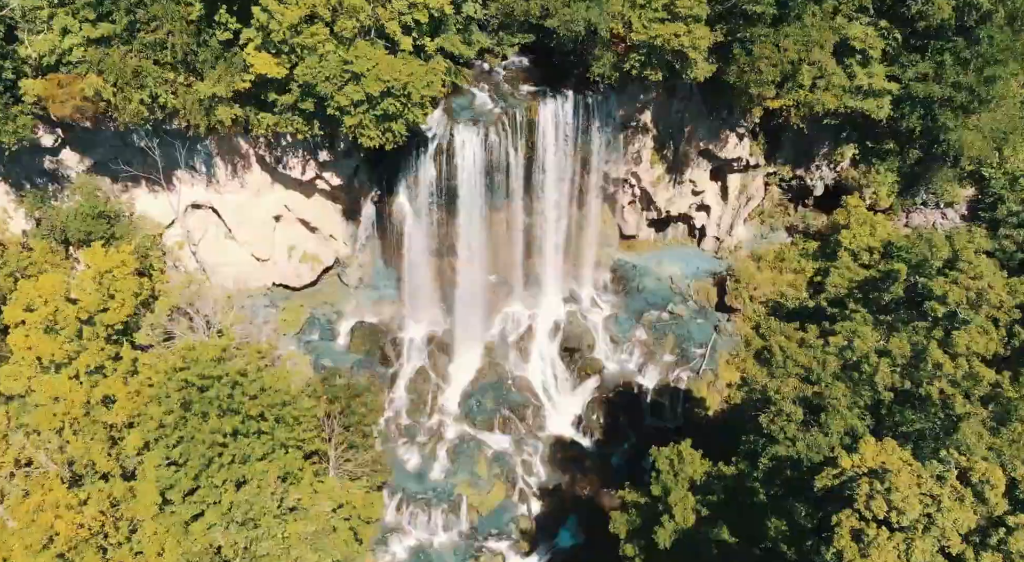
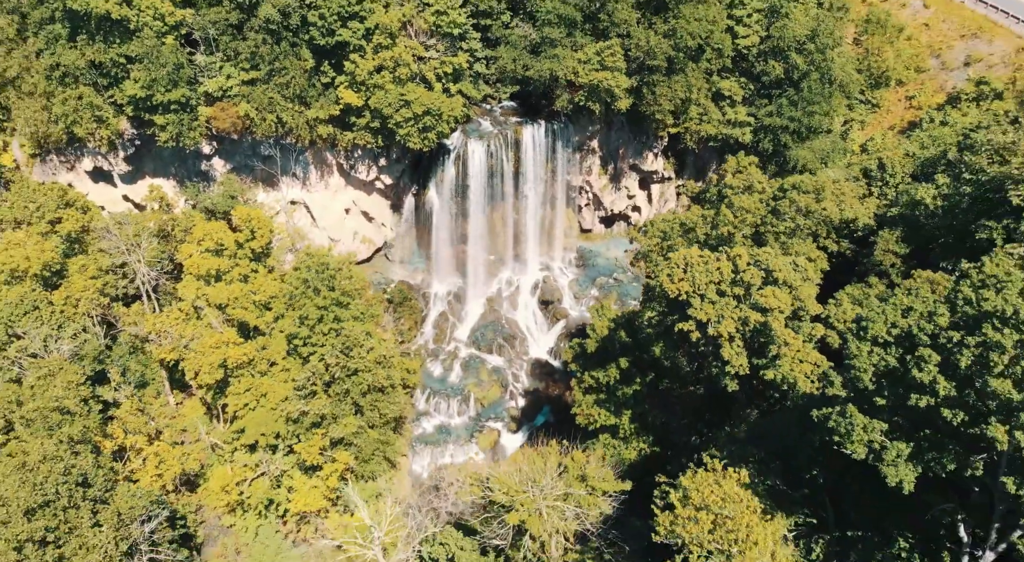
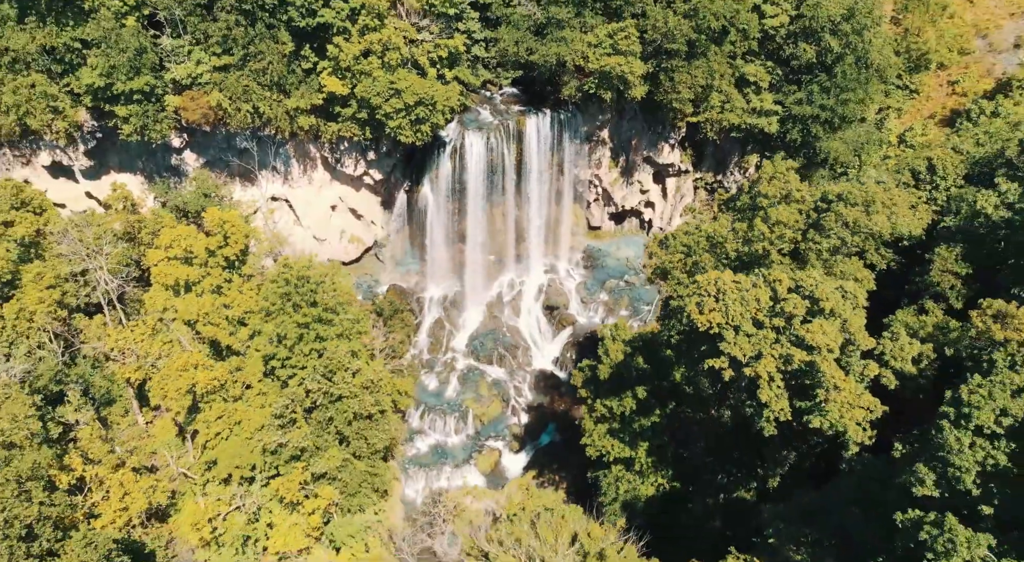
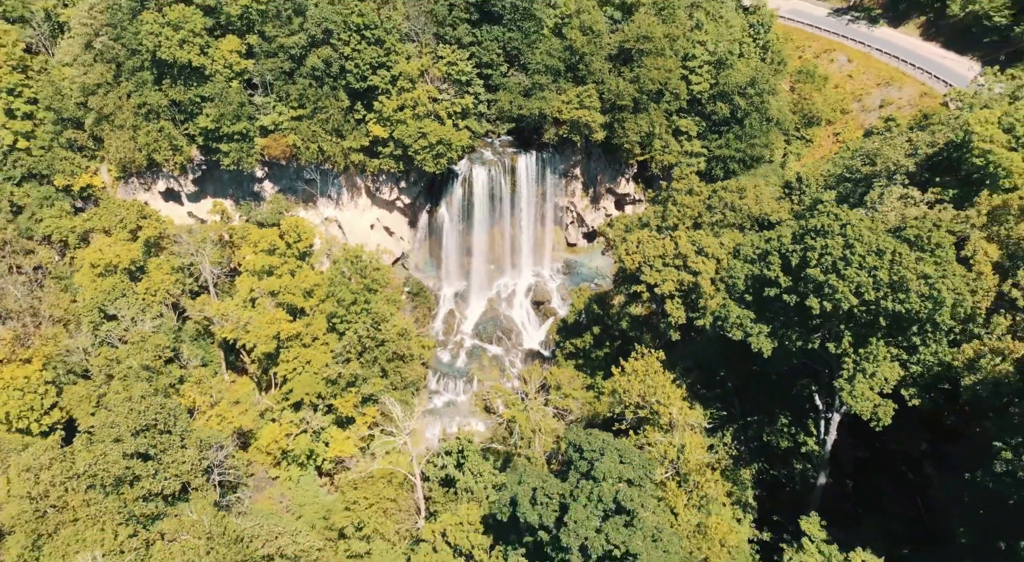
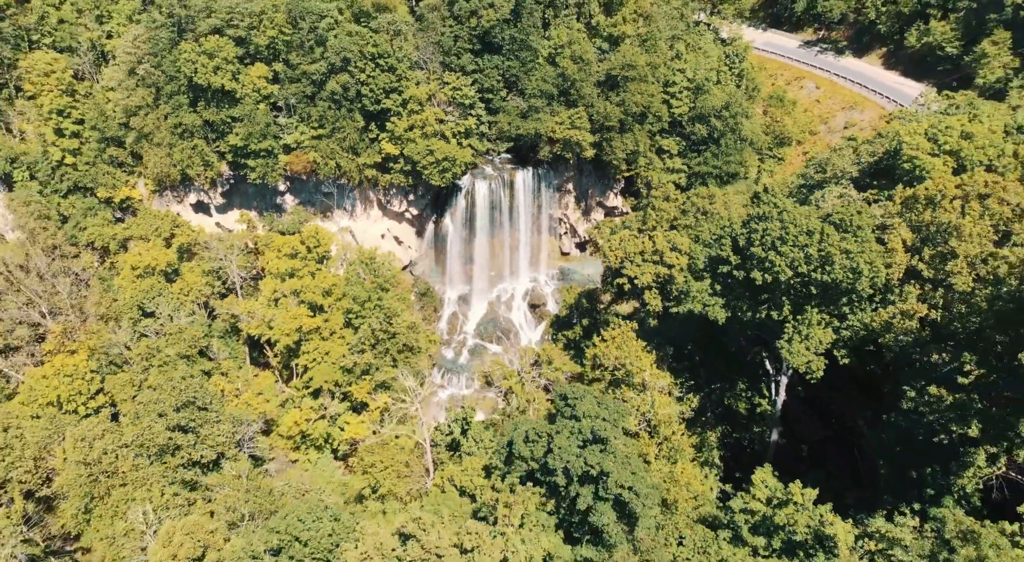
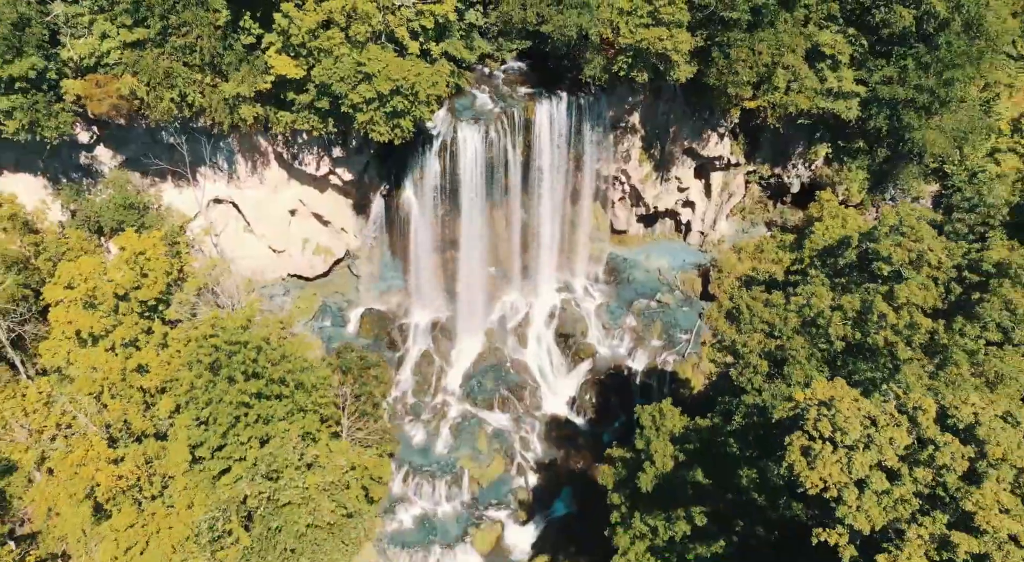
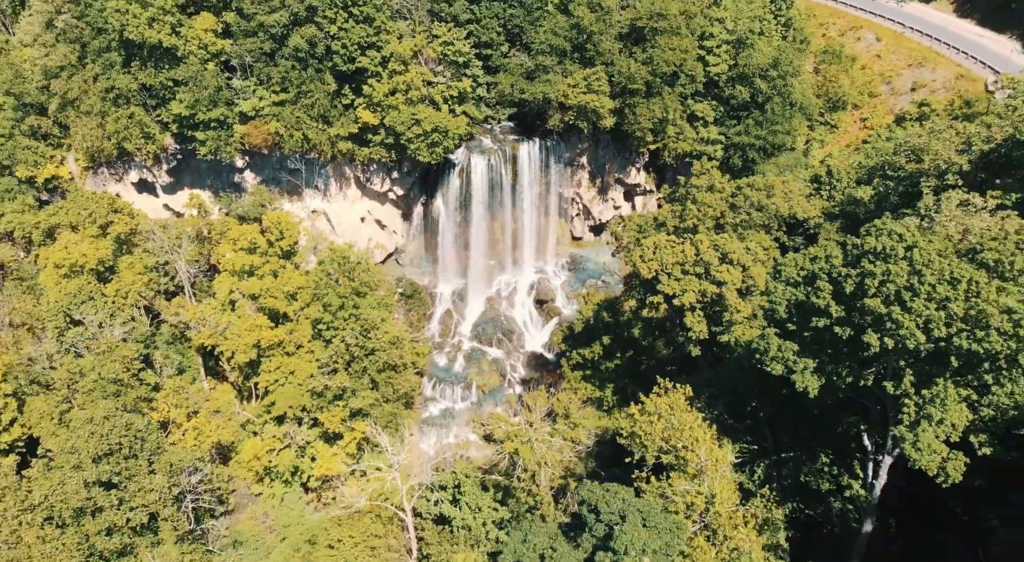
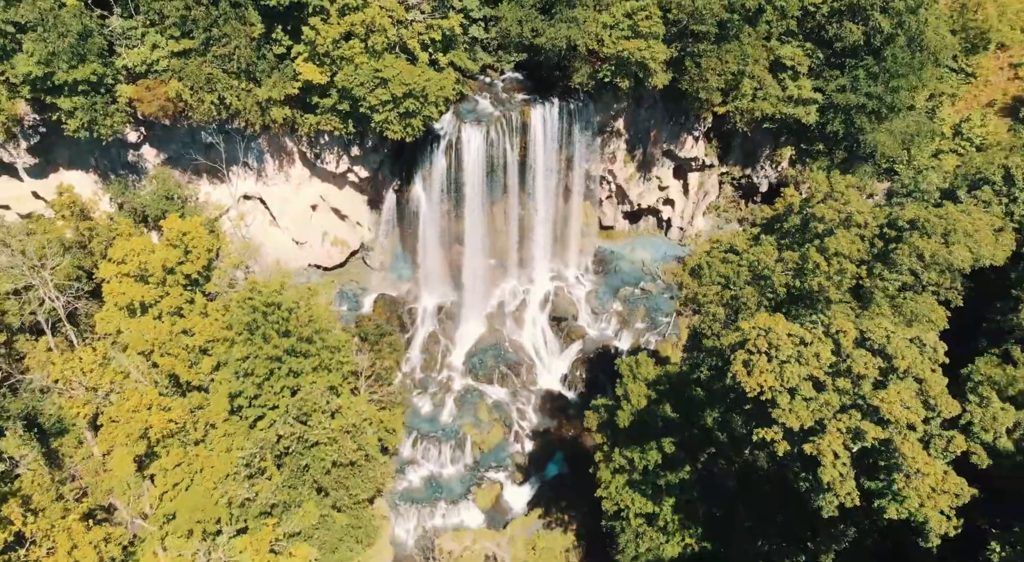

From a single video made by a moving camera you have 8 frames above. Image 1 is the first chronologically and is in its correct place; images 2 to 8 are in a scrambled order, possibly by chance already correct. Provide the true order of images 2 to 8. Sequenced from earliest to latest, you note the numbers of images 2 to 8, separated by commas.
6, 8, 3, 2, 7, 4, 5
